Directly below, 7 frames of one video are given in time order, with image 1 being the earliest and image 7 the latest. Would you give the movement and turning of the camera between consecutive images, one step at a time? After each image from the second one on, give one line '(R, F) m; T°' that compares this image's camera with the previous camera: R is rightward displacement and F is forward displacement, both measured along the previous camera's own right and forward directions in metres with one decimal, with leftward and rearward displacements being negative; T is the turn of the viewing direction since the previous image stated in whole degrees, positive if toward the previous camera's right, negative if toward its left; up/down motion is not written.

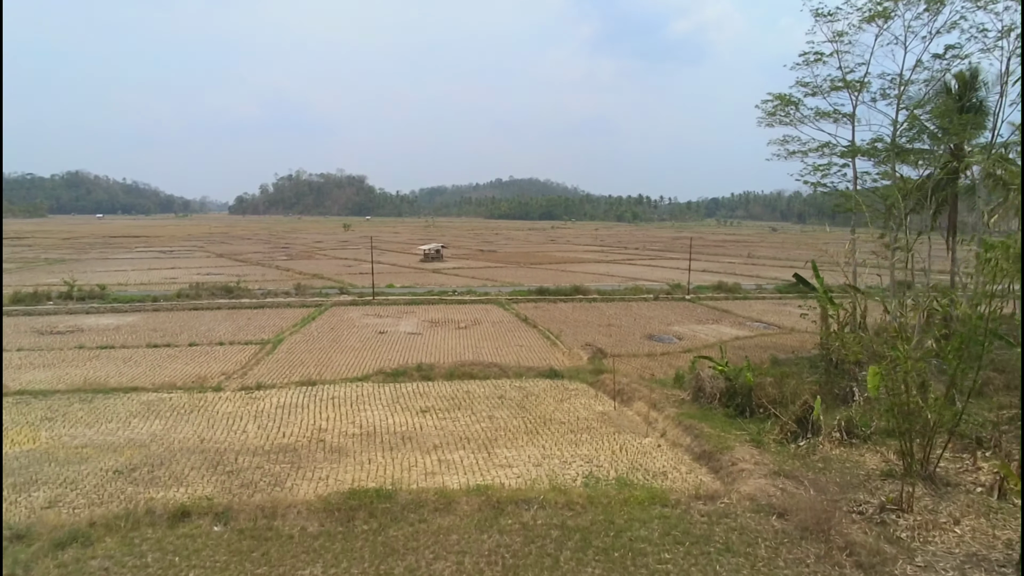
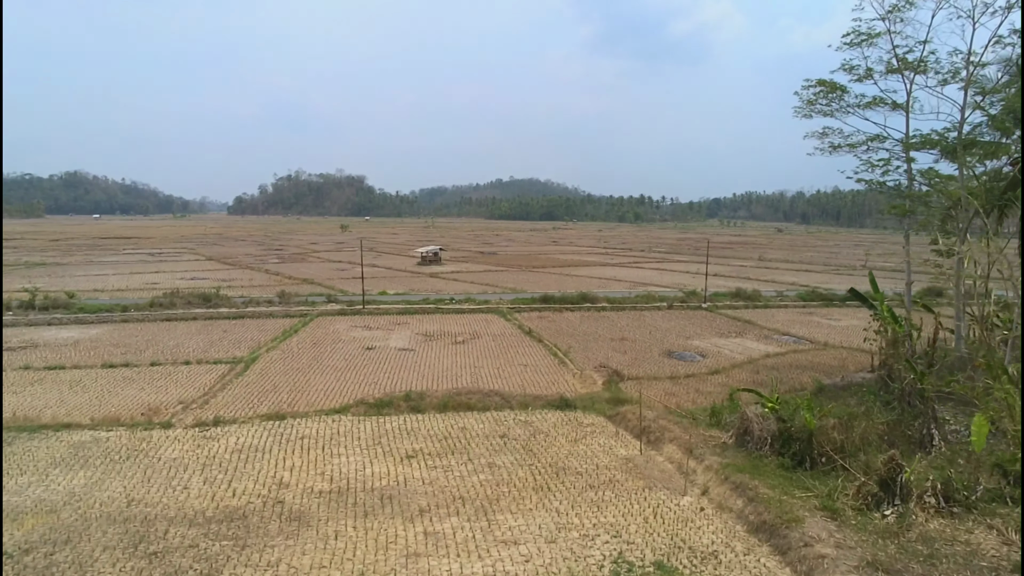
(-0.1, +2.1) m; 0°
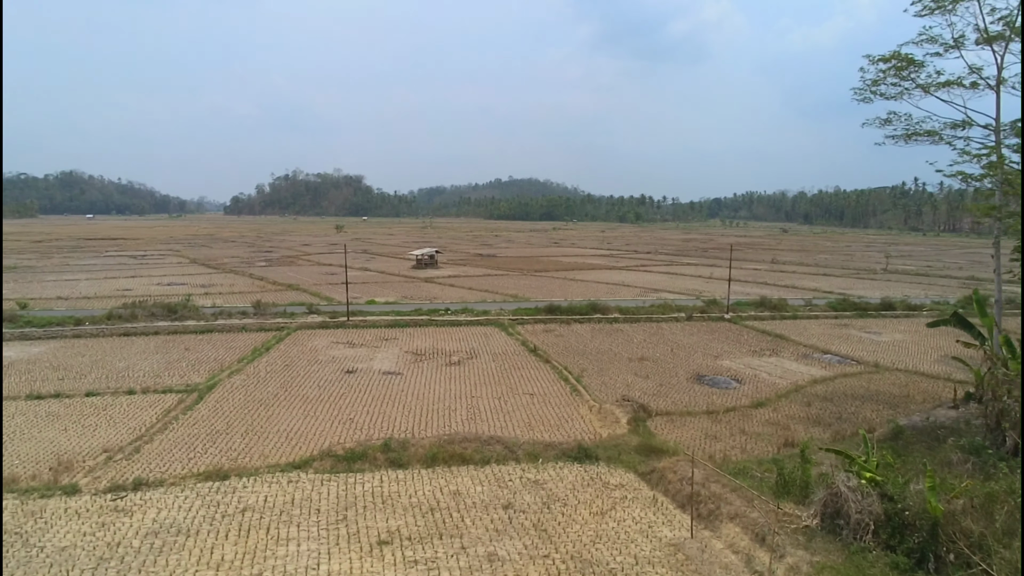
(-0.1, +2.6) m; 0°
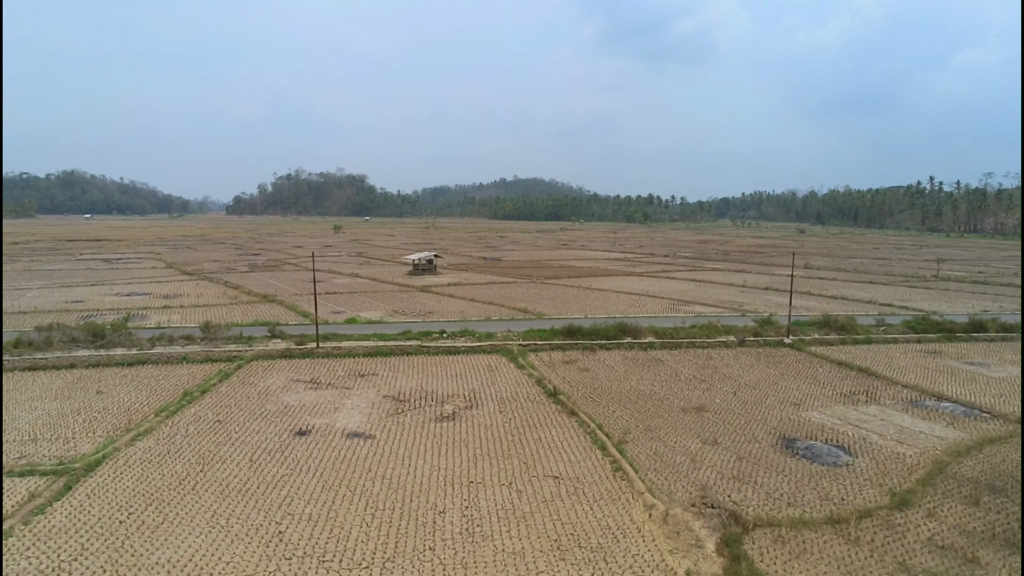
(-0.1, +4.4) m; 0°
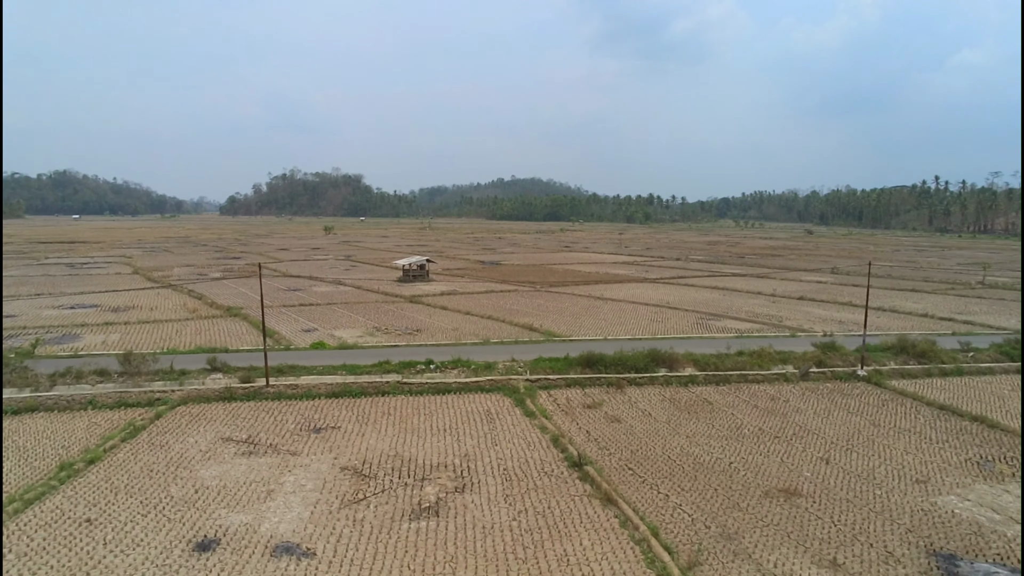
(-0.1, +3.9) m; 0°
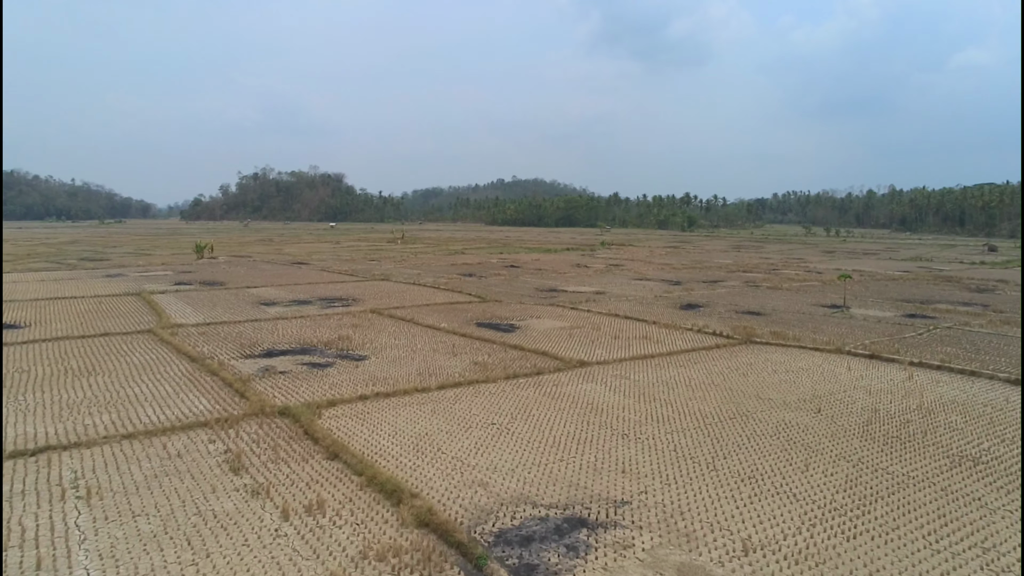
(-1.6, +39.9) m; 0°
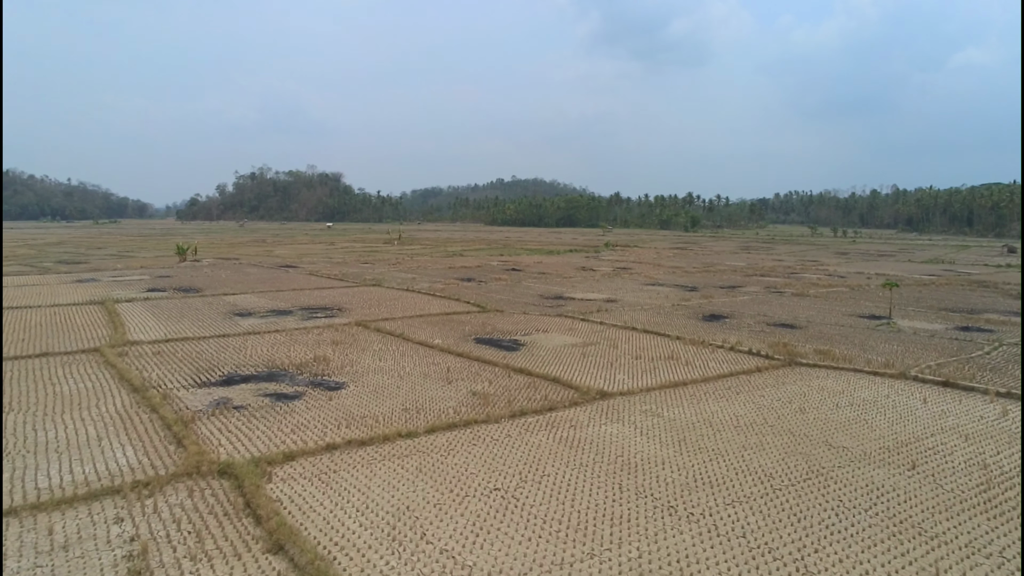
(-0.1, +2.7) m; 0°
